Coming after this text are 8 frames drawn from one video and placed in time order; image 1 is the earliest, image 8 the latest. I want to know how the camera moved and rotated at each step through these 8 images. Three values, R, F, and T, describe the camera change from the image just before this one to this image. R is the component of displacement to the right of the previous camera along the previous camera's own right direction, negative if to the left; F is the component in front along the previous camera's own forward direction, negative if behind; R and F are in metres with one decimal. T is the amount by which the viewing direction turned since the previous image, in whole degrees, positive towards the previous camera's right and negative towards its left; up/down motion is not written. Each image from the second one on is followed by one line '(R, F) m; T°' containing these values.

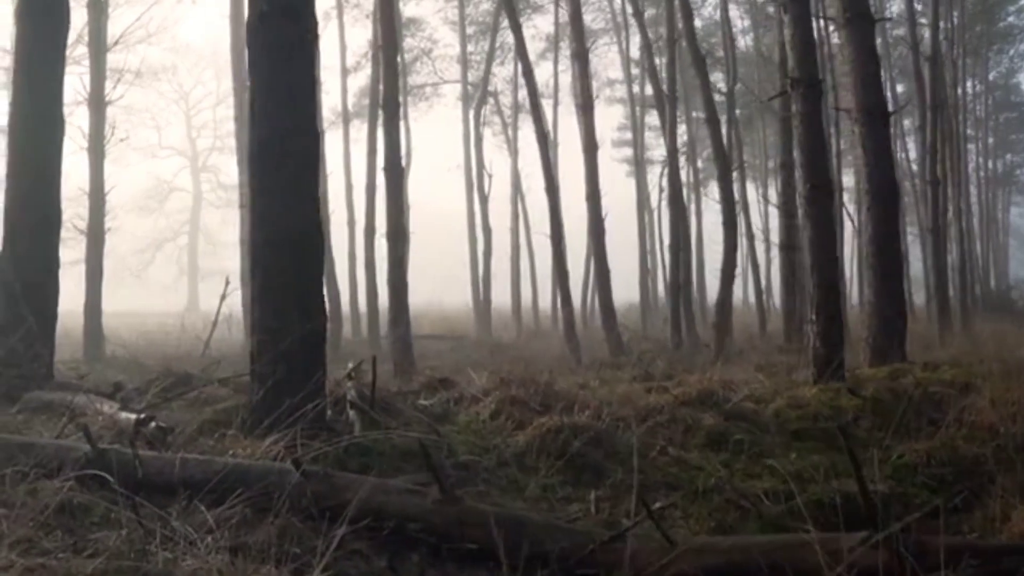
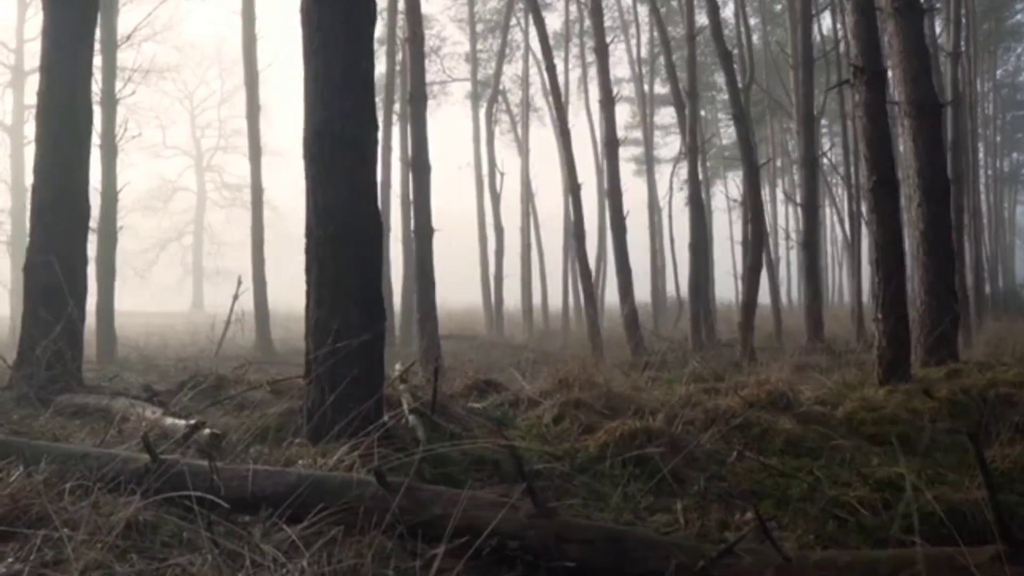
(-0.5, +0.4) m; 0°
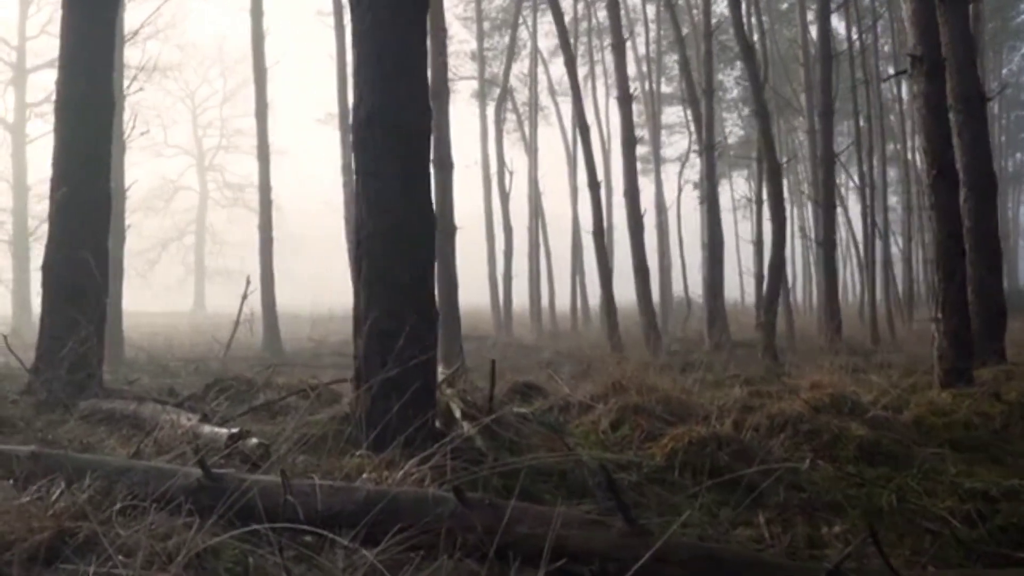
(-0.4, +0.4) m; 0°
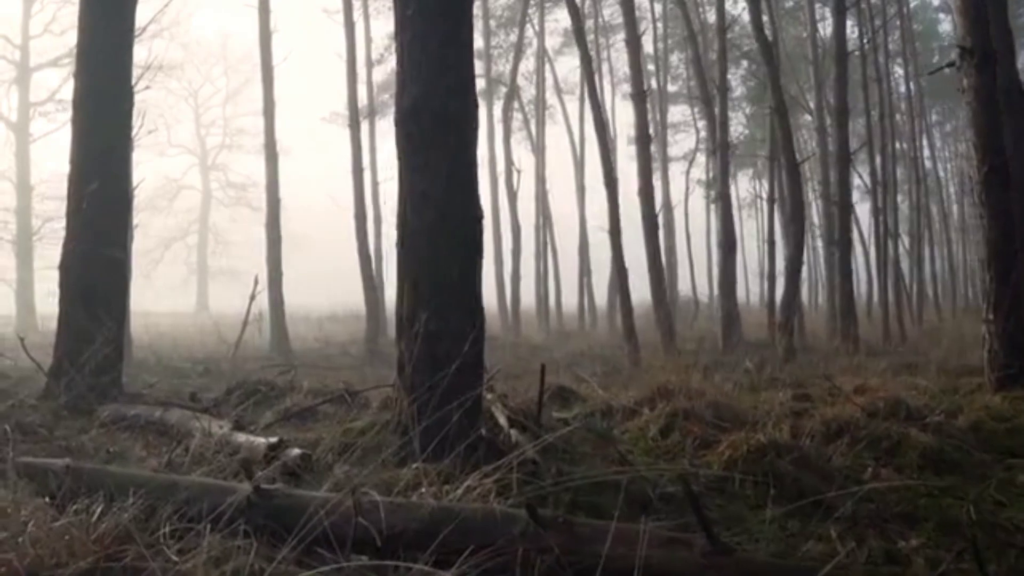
(-0.3, +0.3) m; 0°
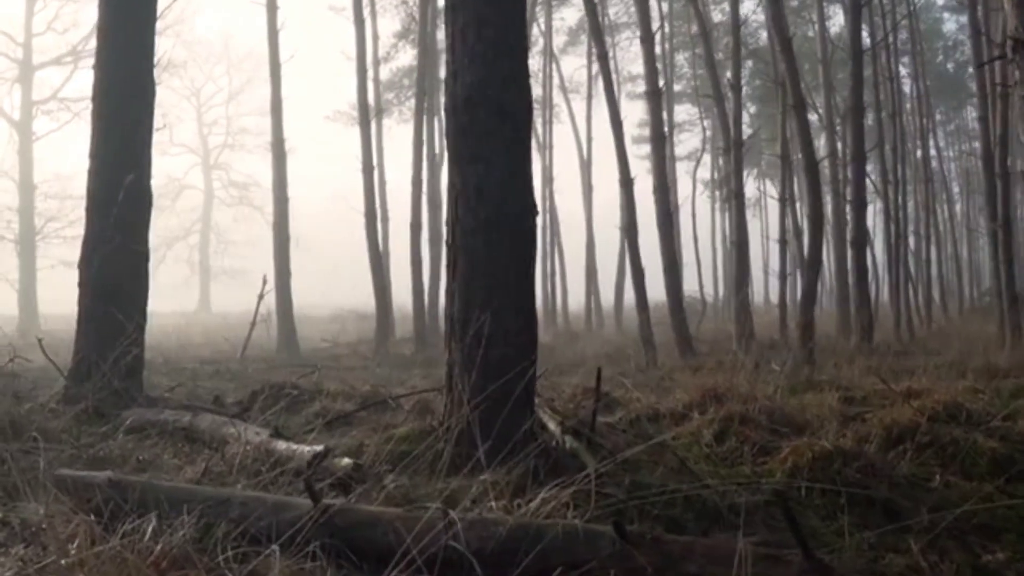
(-0.3, +0.3) m; 0°
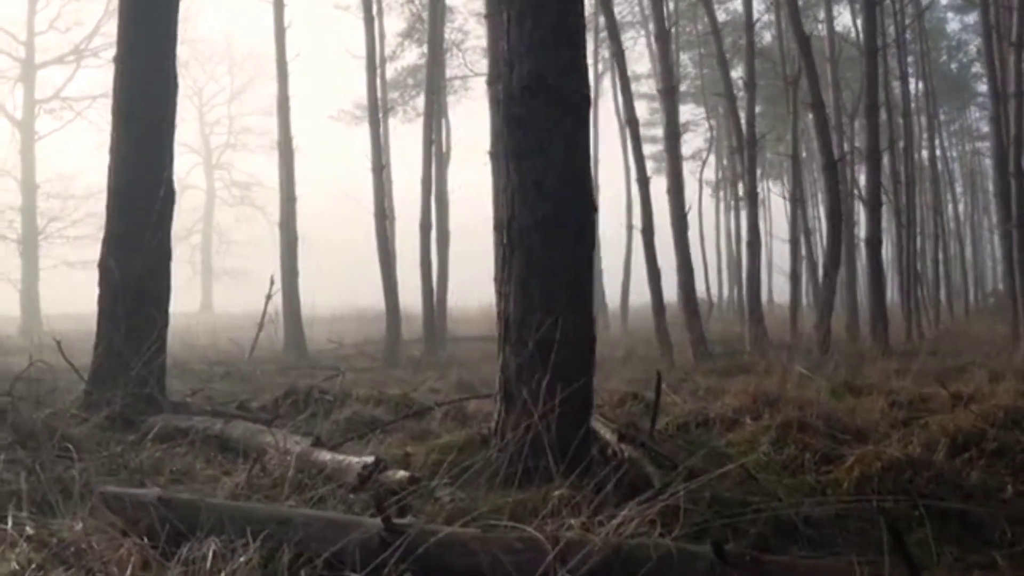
(-0.3, +0.3) m; 0°
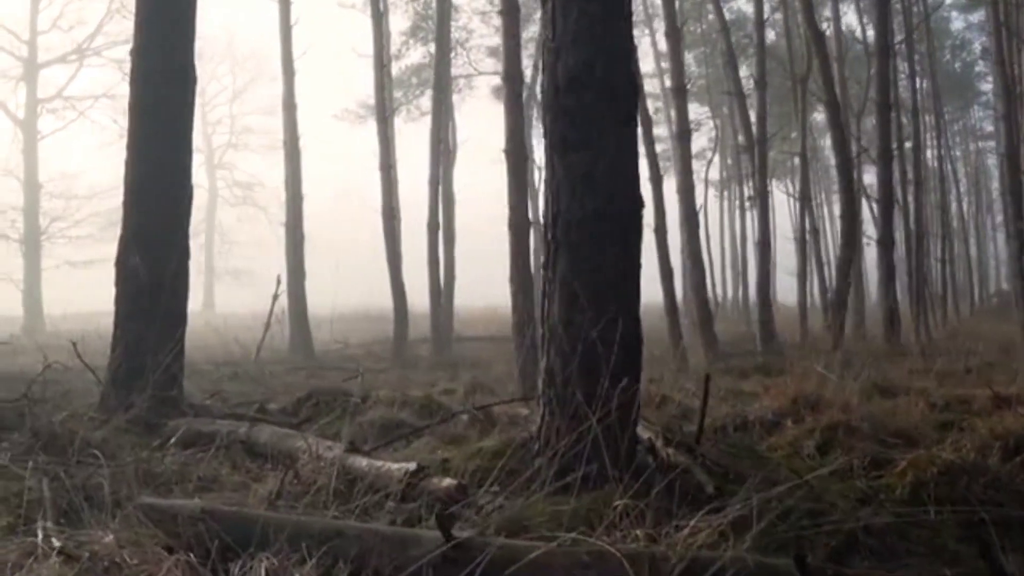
(-0.2, +0.2) m; 0°
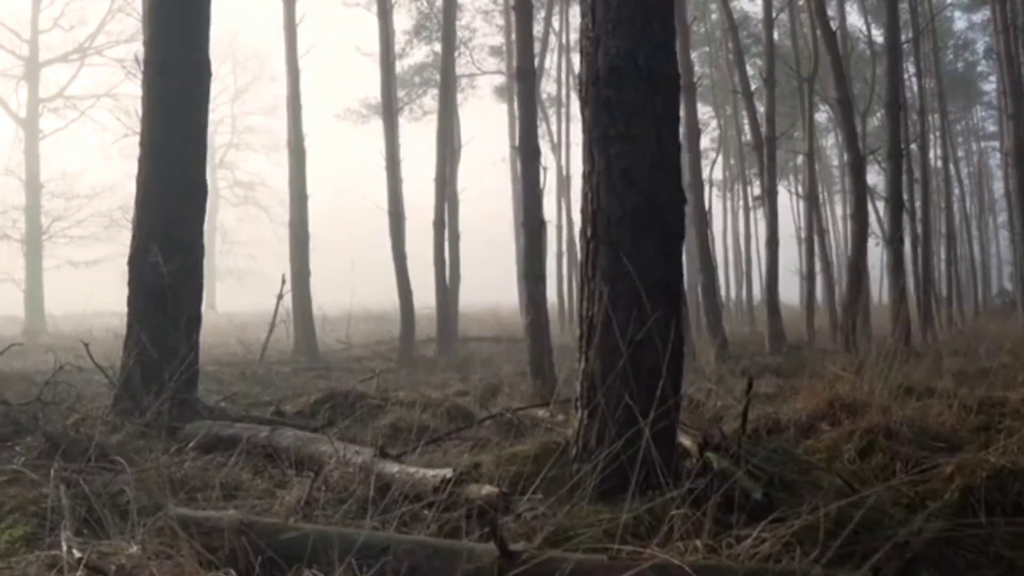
(-0.2, +0.2) m; 0°
